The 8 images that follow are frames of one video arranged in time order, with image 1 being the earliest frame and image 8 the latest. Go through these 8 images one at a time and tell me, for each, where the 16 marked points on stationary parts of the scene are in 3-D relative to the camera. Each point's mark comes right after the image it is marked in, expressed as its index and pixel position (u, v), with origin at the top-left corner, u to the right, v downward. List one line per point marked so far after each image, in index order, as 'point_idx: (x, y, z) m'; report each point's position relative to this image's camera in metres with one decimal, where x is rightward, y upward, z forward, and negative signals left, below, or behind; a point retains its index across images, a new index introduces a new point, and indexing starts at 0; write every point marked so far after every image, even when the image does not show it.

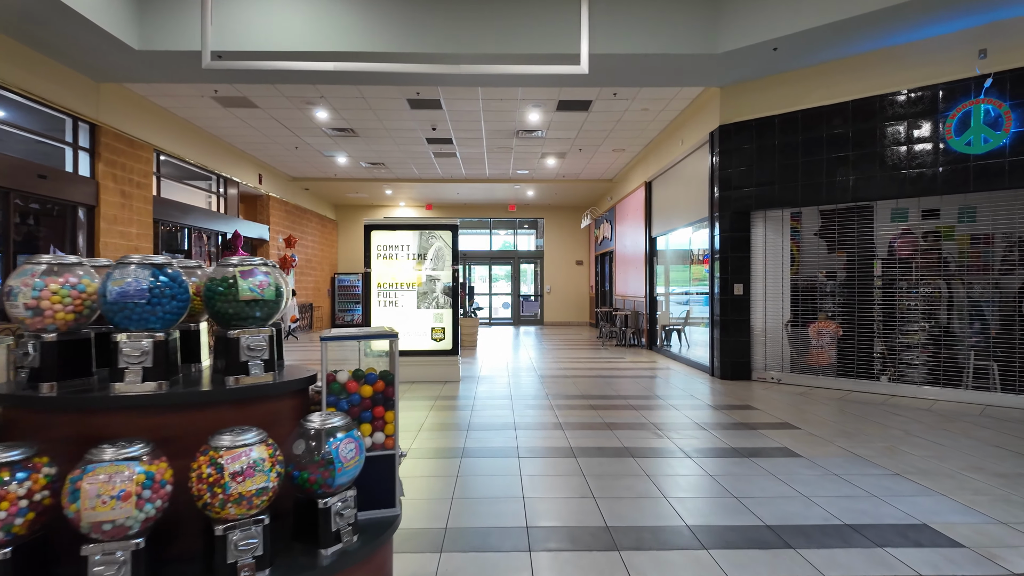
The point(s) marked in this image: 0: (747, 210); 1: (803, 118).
0: (+2.7, +0.9, +6.7) m
1: (+3.1, +1.8, +6.3) m
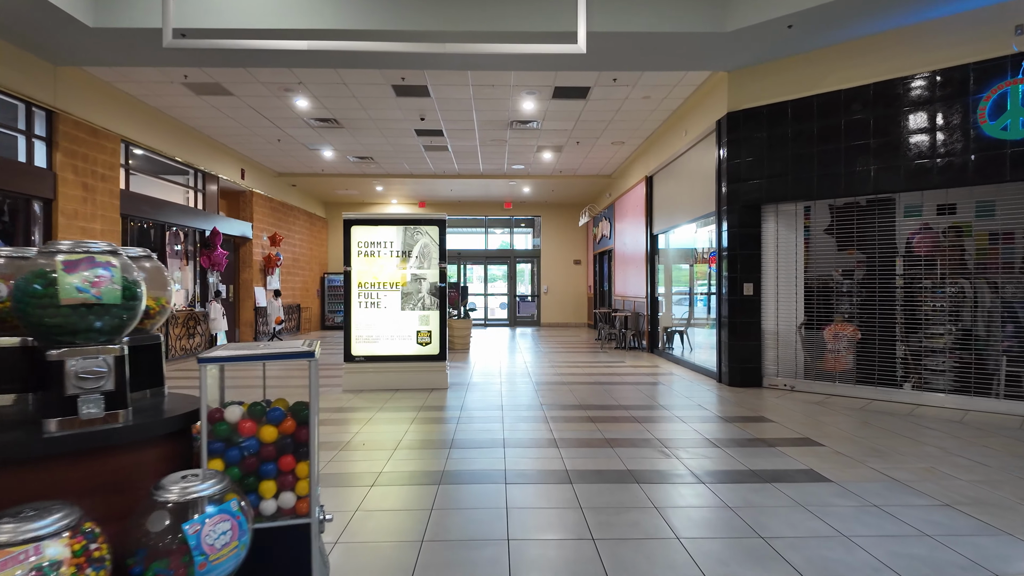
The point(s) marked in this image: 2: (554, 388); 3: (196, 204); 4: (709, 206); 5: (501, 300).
0: (+2.6, +0.9, +6.2) m
1: (+3.1, +1.8, +5.8) m
2: (+0.4, -1.0, +6.1) m
3: (-5.1, +1.3, +9.3) m
4: (+2.5, +1.1, +7.4) m
5: (-0.3, -0.3, +16.1) m
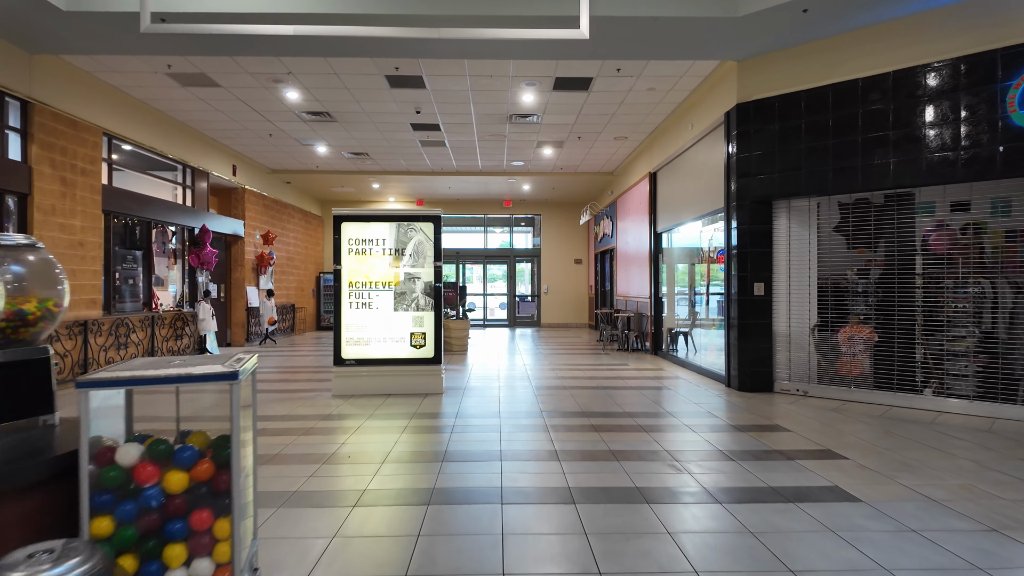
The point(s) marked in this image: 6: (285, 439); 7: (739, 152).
0: (+2.6, +0.9, +5.9) m
1: (+3.0, +1.8, +5.5) m
2: (+0.4, -1.0, +5.8) m
3: (-5.1, +1.4, +9.0) m
4: (+2.5, +1.1, +7.2) m
5: (-0.3, -0.3, +15.8) m
6: (-1.6, -1.1, +4.1) m
7: (+2.4, +1.4, +6.0) m
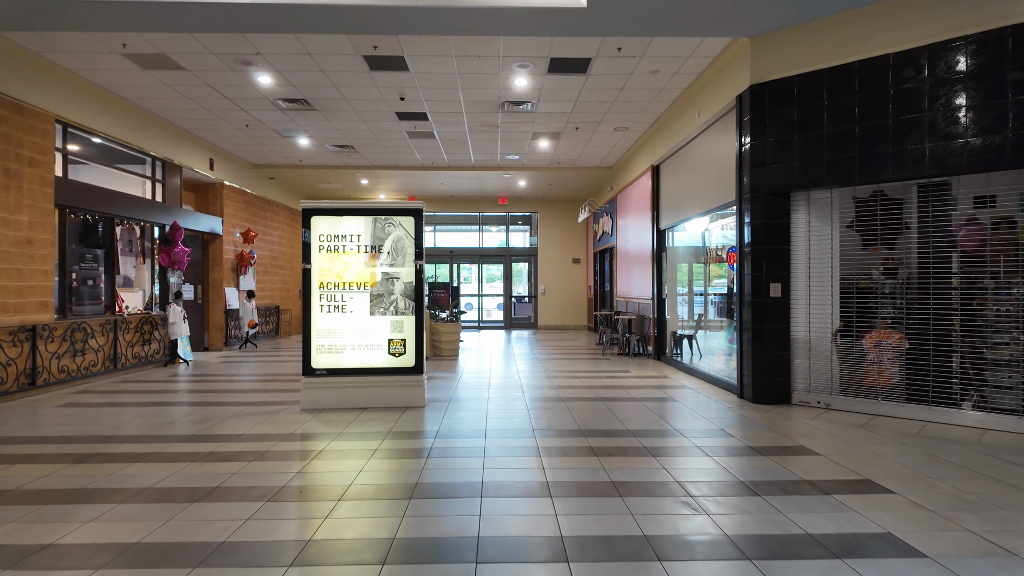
0: (+2.5, +0.9, +5.4) m
1: (+2.9, +1.8, +4.9) m
2: (+0.3, -1.1, +5.2) m
3: (-5.2, +1.3, +8.5) m
4: (+2.4, +1.1, +6.6) m
5: (-0.4, -0.3, +15.3) m
6: (-1.7, -1.1, +3.5) m
7: (+2.3, +1.4, +5.5) m
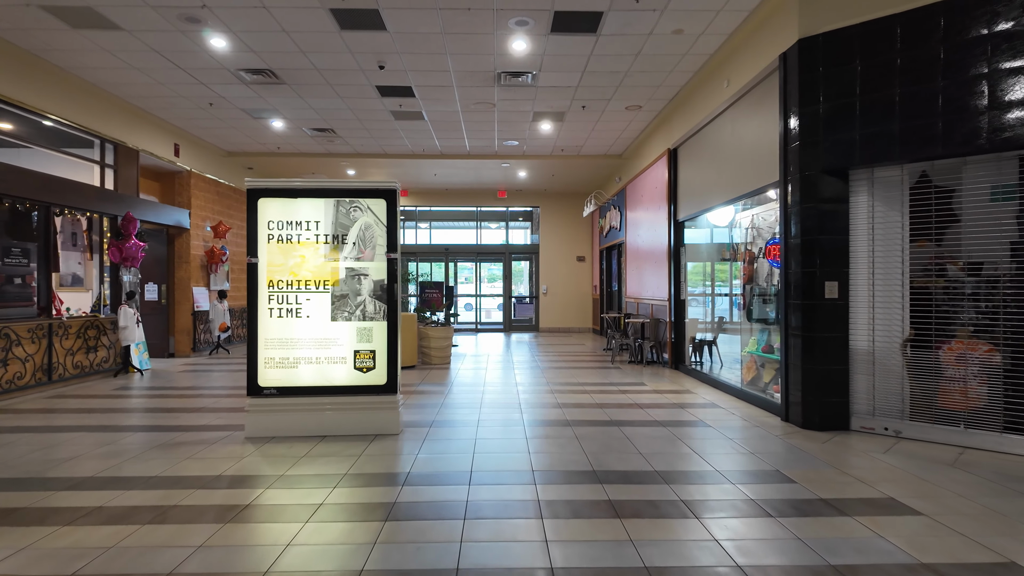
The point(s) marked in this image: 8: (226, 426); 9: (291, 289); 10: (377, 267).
0: (+2.5, +0.9, +4.4) m
1: (+2.9, +1.8, +3.9) m
2: (+0.3, -1.0, +4.2) m
3: (-5.2, +1.3, +7.5) m
4: (+2.4, +1.1, +5.6) m
5: (-0.4, -0.3, +14.3) m
6: (-1.7, -1.1, +2.5) m
7: (+2.2, +1.4, +4.5) m
8: (-2.2, -1.1, +4.6) m
9: (-1.6, 0.0, +4.1) m
10: (-1.0, +0.2, +4.2) m
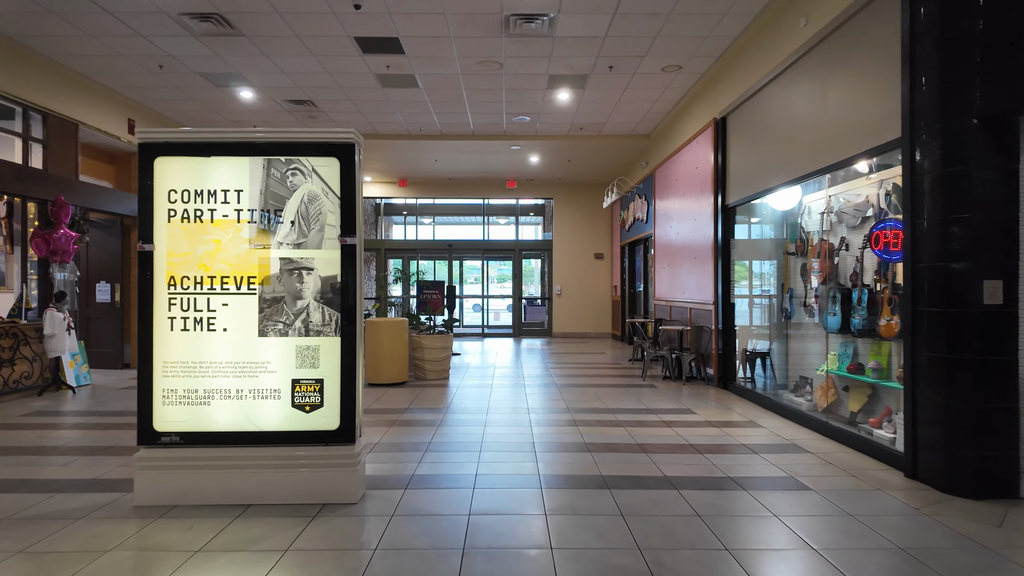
0: (+2.5, +0.9, +3.0) m
1: (+3.0, +1.8, +2.5) m
2: (+0.4, -1.1, +2.9) m
3: (-5.1, +1.3, +6.3) m
4: (+2.5, +1.0, +4.2) m
5: (-0.2, -0.3, +13.0) m
6: (-1.7, -1.1, +1.2) m
7: (+2.3, +1.4, +3.1) m
8: (-2.2, -1.1, +3.3) m
9: (-1.5, 0.0, +2.8) m
10: (-0.9, +0.2, +2.9) m
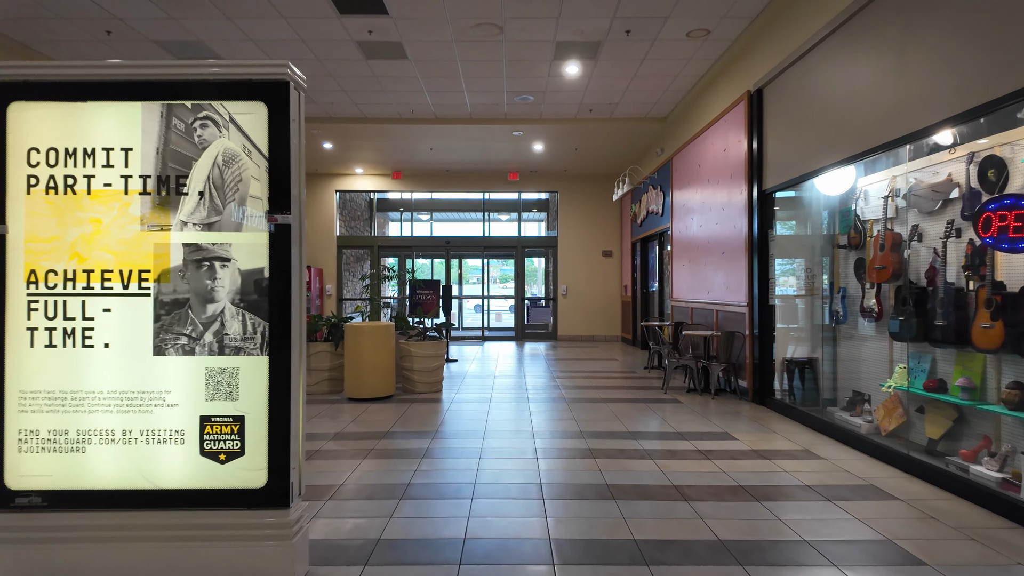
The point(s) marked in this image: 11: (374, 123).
0: (+2.6, +0.9, +2.2) m
1: (+3.0, +1.8, +1.7) m
2: (+0.4, -1.0, +2.0) m
3: (-5.1, +1.4, +5.5) m
4: (+2.5, +1.1, +3.4) m
5: (-0.1, -0.3, +12.1) m
6: (-1.7, -1.1, +0.4) m
7: (+2.3, +1.4, +2.3) m
8: (-2.2, -1.1, +2.4) m
9: (-1.5, 0.0, +2.0) m
10: (-0.9, +0.2, +2.0) m
11: (-1.9, +2.3, +8.2) m
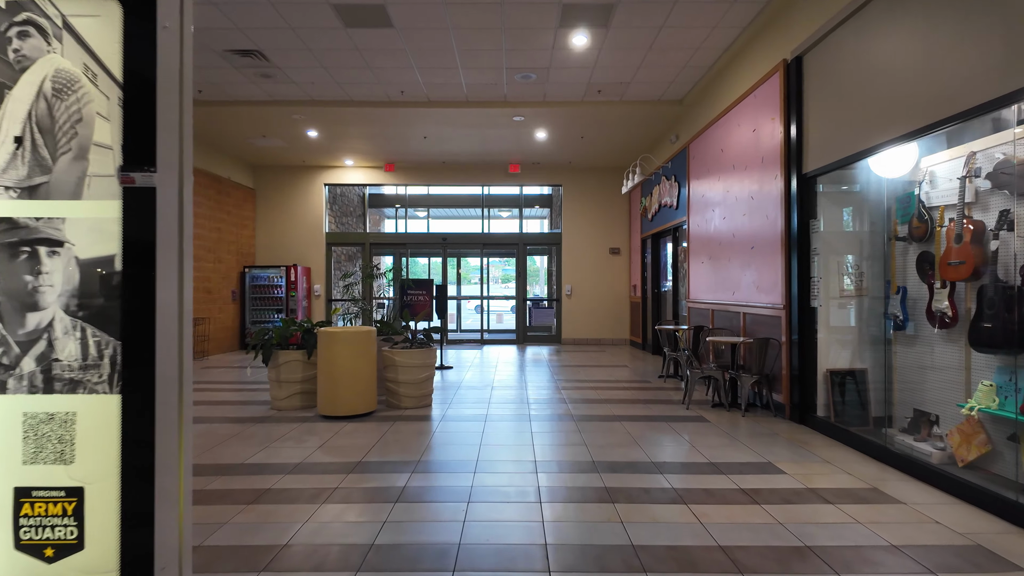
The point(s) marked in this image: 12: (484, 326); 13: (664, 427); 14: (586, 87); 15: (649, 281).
0: (+2.5, +0.9, +1.4) m
1: (+2.9, +1.8, +1.0) m
2: (+0.3, -1.0, +1.3) m
3: (-5.1, +1.3, +4.8) m
4: (+2.5, +1.1, +2.7) m
5: (-0.1, -0.3, +11.4) m
6: (-1.7, -1.1, -0.3) m
7: (+2.3, +1.4, +1.5) m
8: (-2.2, -1.1, +1.7) m
9: (-1.5, 0.0, +1.3) m
10: (-0.9, +0.2, +1.3) m
11: (-1.9, +2.3, +7.4) m
12: (-0.6, -0.8, +11.4) m
13: (+1.2, -1.1, +4.5) m
14: (+0.8, +2.3, +6.7) m
15: (+2.2, +0.1, +9.3) m
